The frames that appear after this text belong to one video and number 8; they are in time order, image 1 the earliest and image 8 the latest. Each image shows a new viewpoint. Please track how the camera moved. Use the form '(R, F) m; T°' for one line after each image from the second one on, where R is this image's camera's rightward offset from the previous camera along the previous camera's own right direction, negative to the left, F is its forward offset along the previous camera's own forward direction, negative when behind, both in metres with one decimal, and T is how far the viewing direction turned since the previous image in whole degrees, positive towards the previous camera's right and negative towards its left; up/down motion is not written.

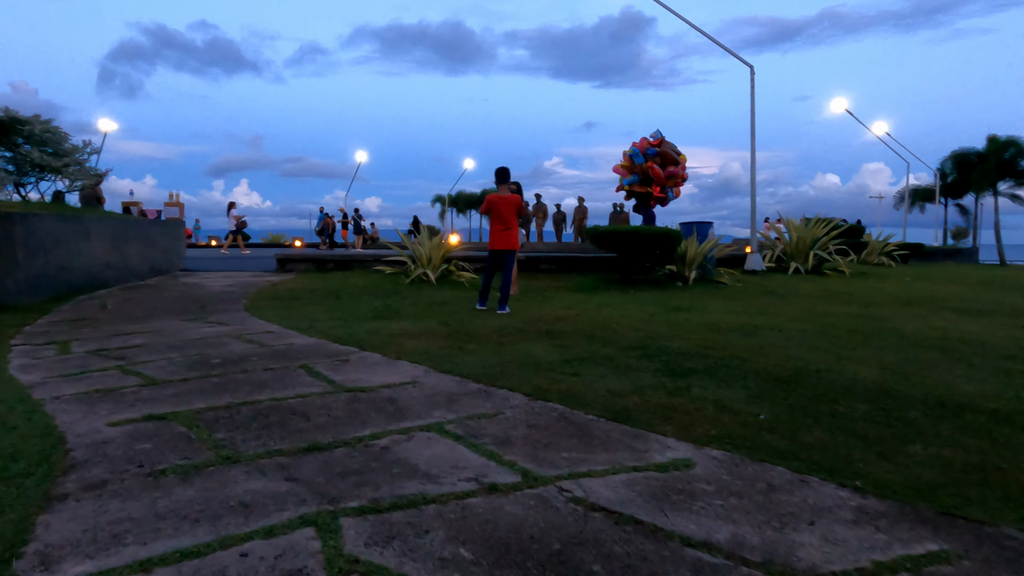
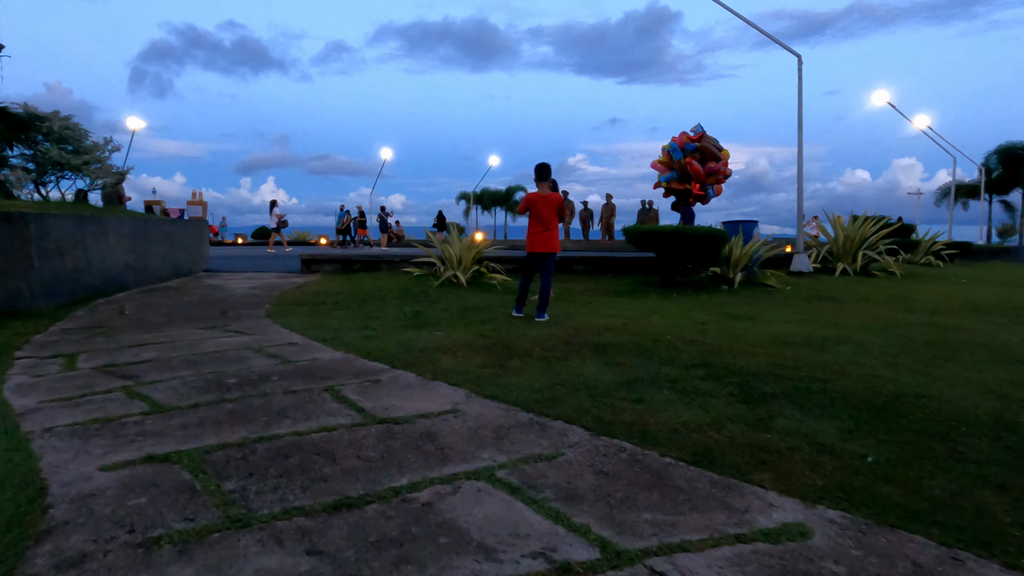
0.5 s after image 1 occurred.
(-0.1, +0.5) m; -2°
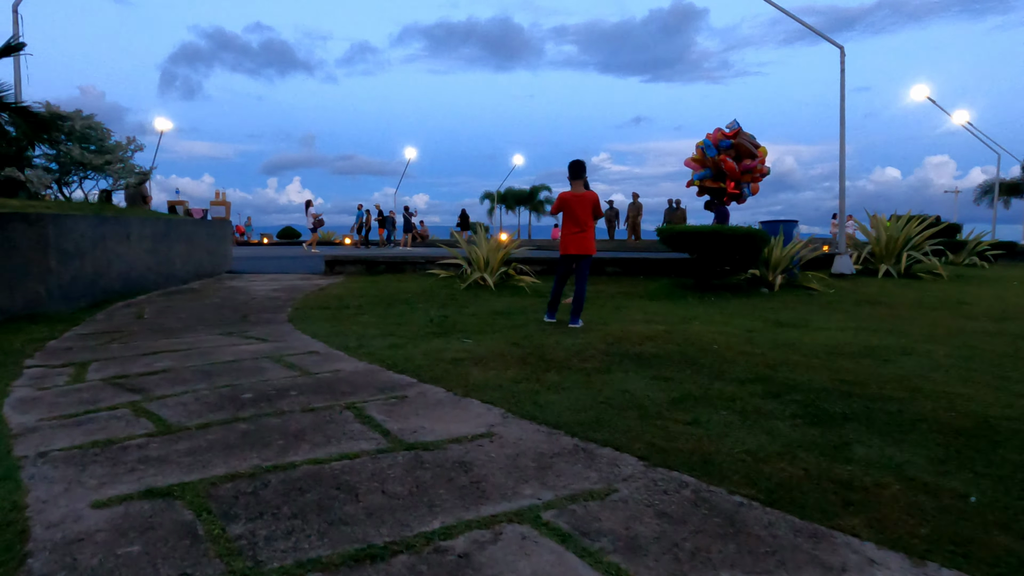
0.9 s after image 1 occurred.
(-0.1, +0.3) m; -2°
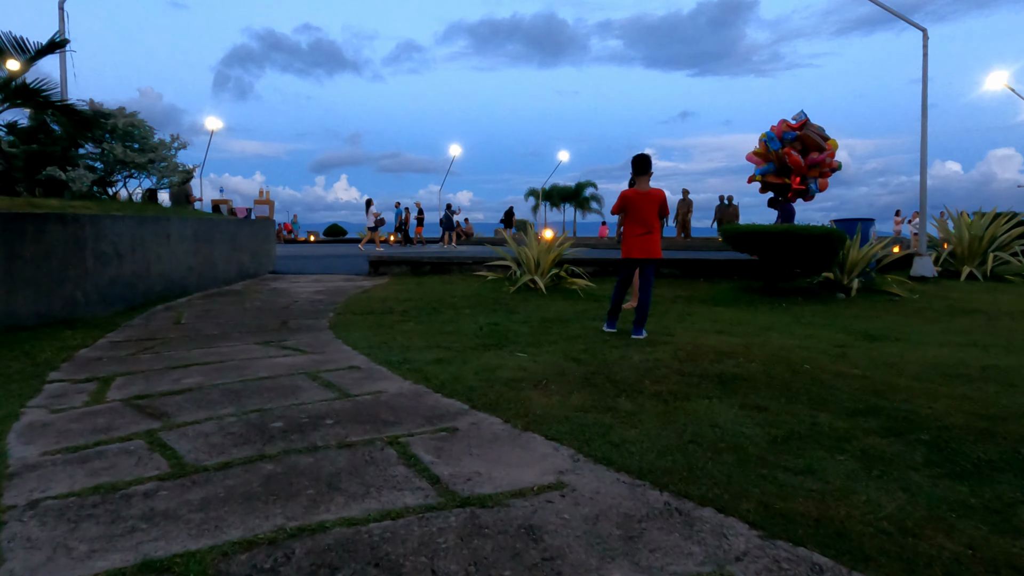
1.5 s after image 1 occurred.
(-0.1, +0.5) m; -4°
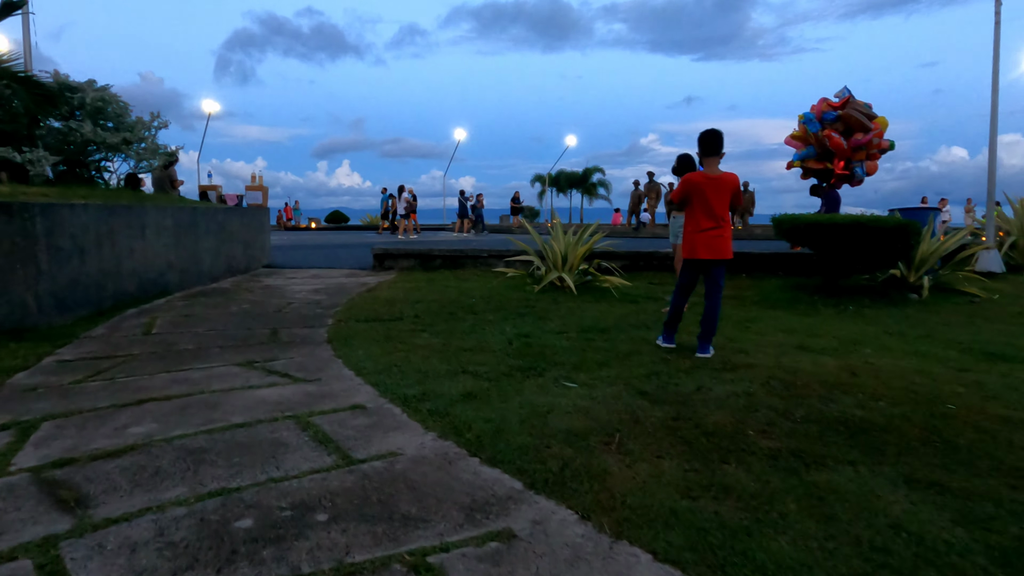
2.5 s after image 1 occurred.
(-0.2, +0.9) m; 0°
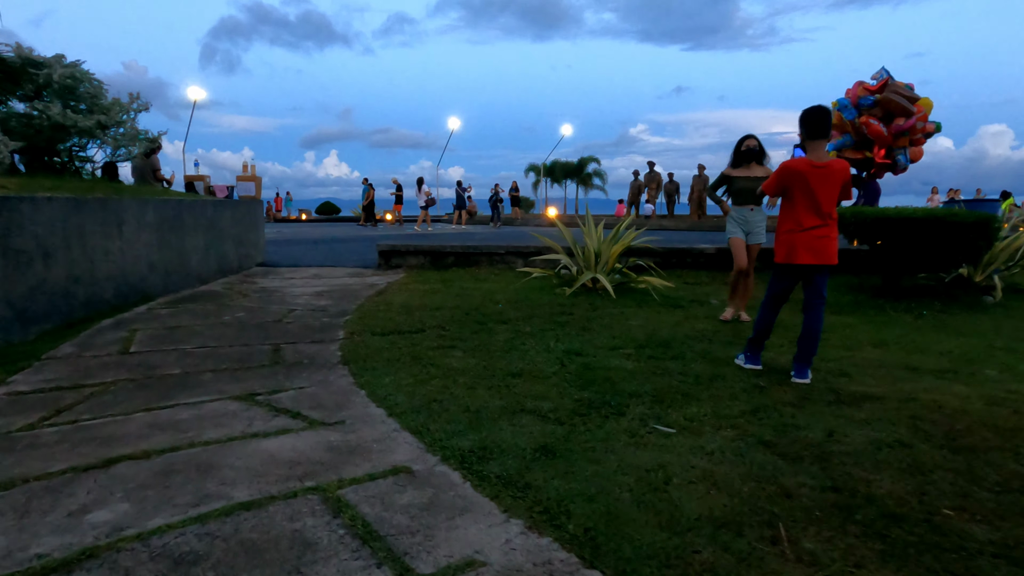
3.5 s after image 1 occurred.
(-0.4, +0.8) m; +1°
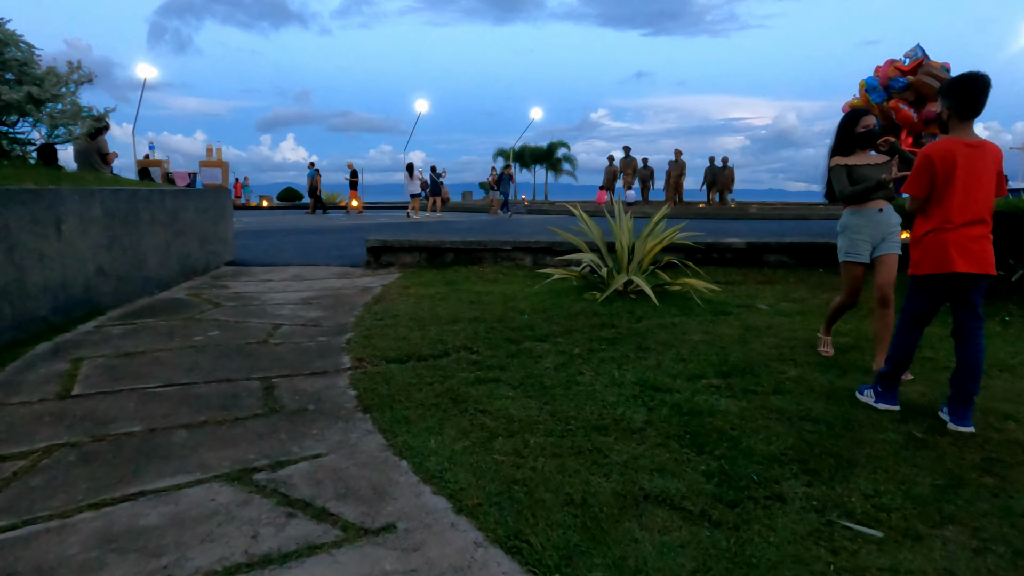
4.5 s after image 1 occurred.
(-0.5, +0.9) m; +3°
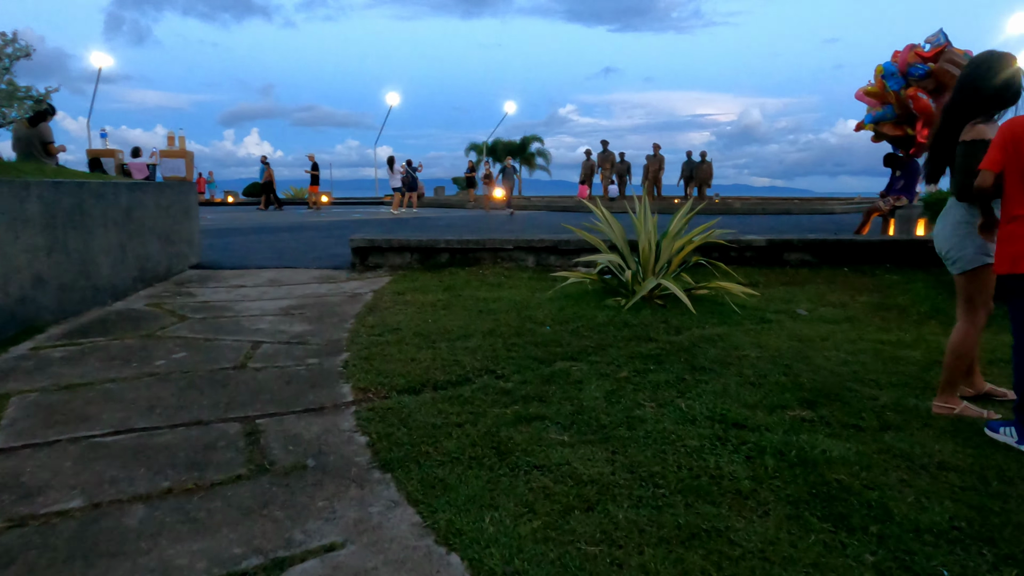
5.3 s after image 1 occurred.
(-0.3, +0.7) m; +3°
